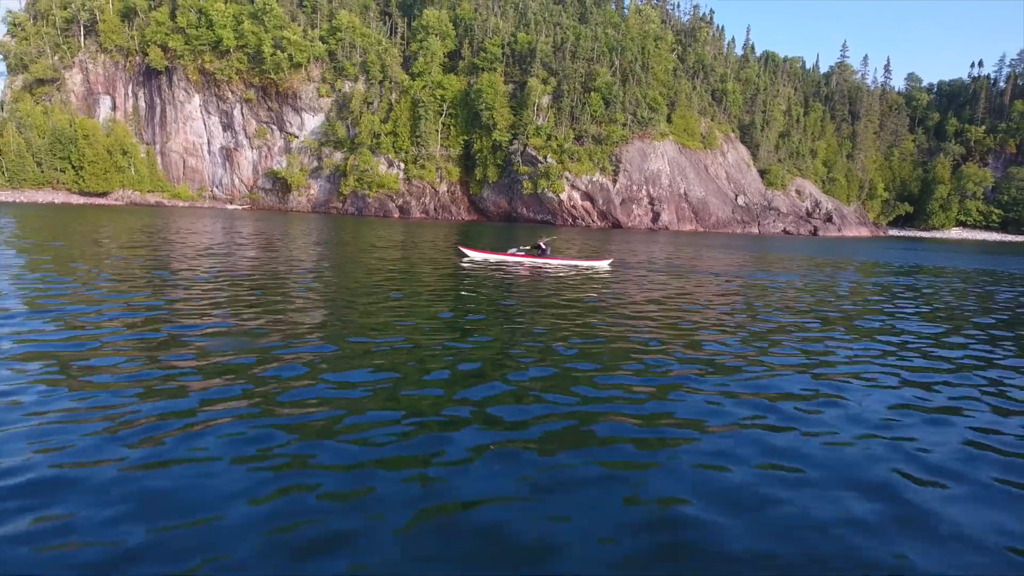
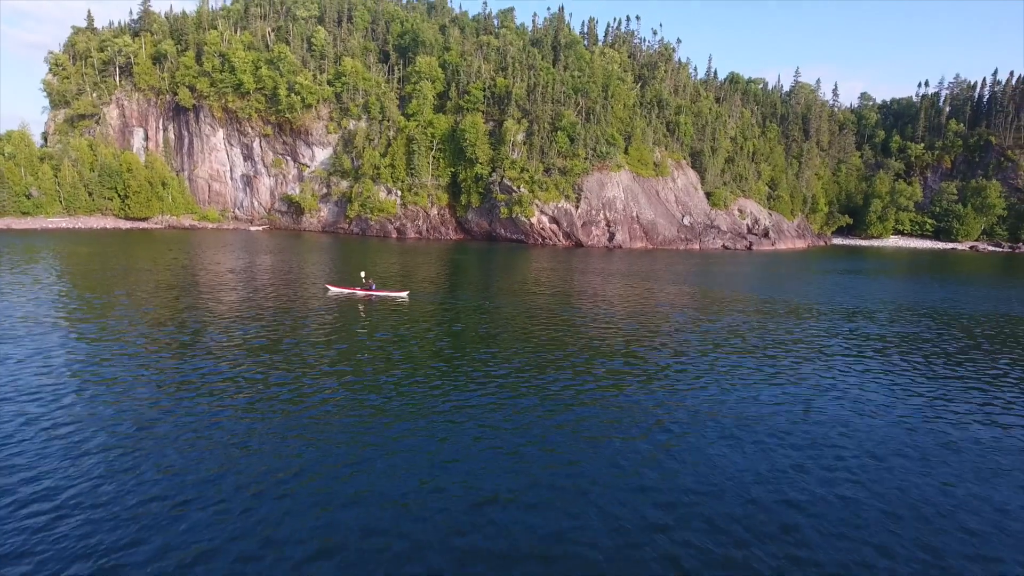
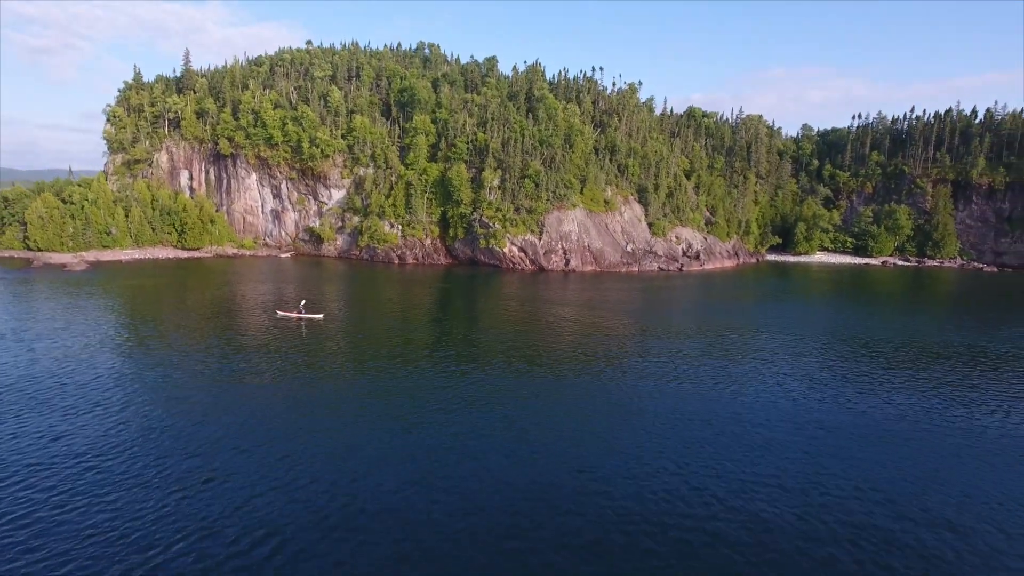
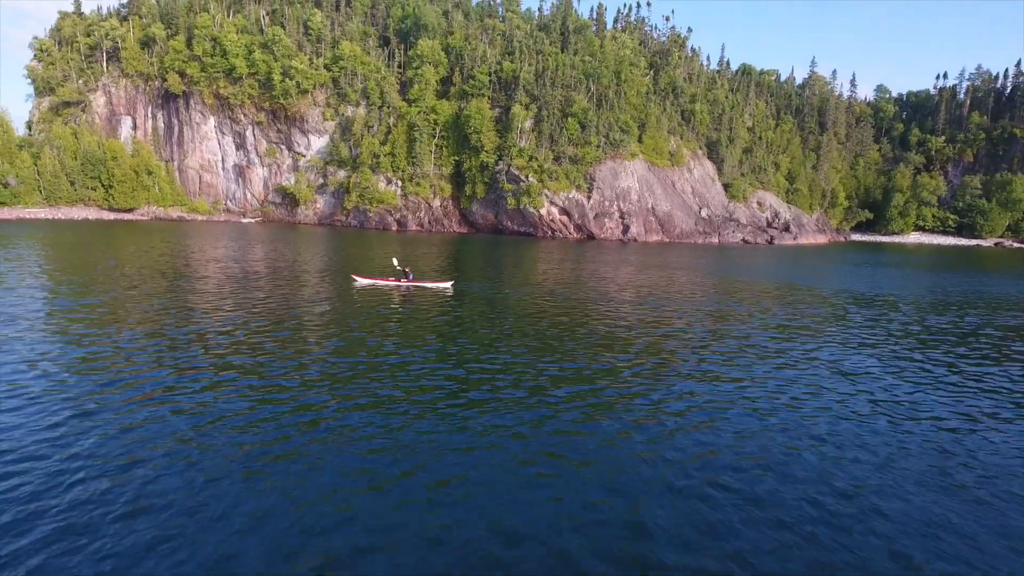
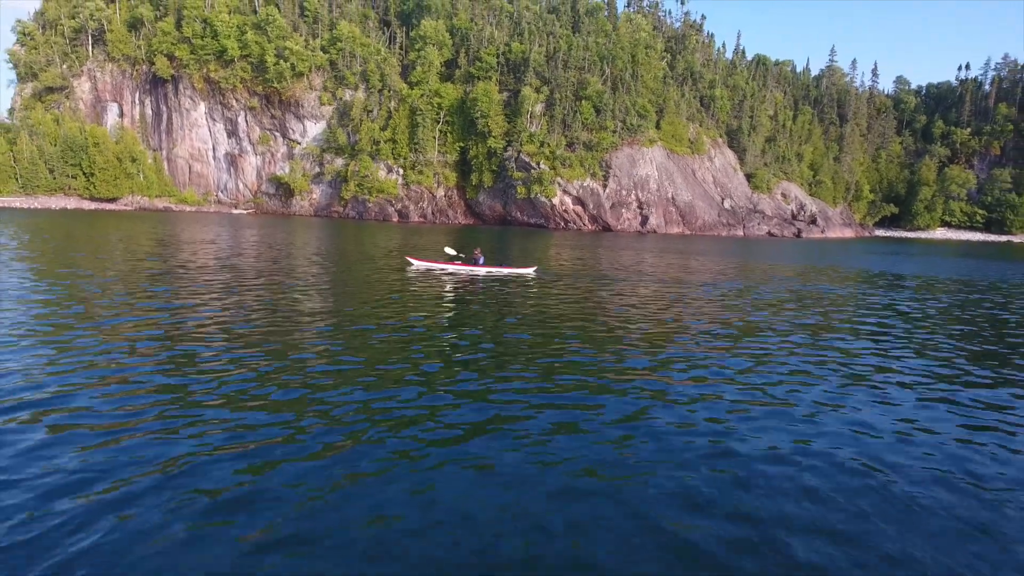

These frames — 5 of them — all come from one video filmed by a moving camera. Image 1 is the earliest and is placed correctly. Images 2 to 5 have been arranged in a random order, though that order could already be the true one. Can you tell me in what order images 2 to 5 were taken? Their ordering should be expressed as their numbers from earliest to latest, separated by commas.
5, 4, 2, 3
